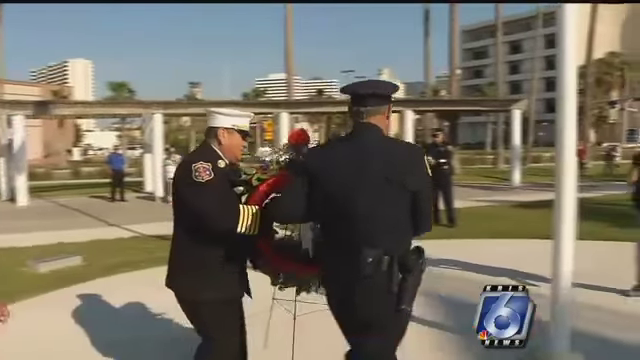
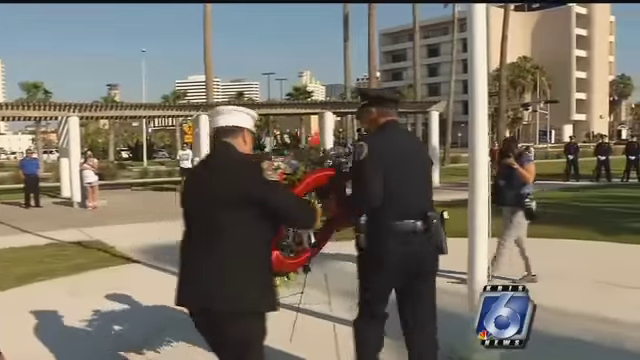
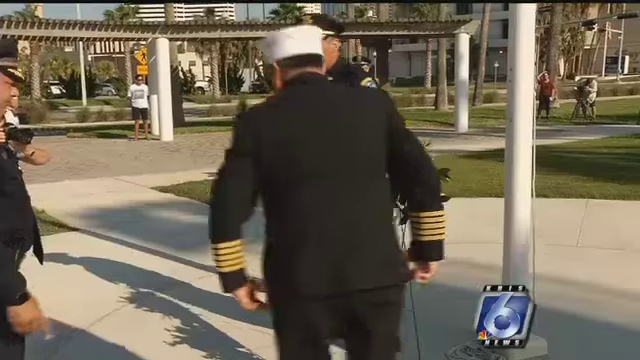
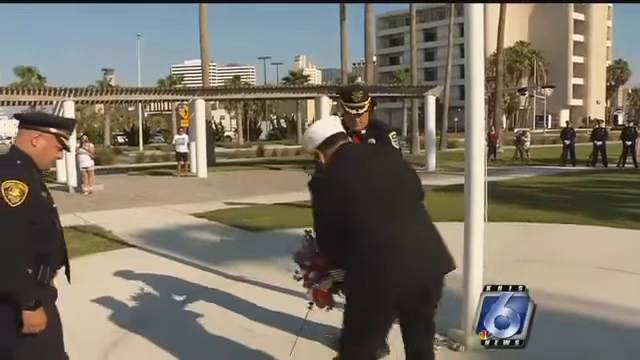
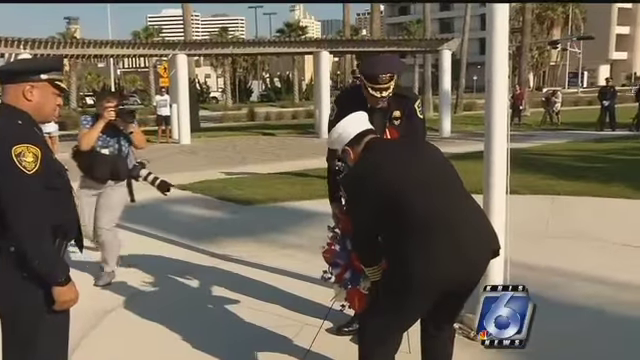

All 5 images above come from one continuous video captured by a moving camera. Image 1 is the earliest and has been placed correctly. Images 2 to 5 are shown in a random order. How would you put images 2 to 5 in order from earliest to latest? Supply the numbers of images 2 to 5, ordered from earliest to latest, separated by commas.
2, 4, 5, 3
